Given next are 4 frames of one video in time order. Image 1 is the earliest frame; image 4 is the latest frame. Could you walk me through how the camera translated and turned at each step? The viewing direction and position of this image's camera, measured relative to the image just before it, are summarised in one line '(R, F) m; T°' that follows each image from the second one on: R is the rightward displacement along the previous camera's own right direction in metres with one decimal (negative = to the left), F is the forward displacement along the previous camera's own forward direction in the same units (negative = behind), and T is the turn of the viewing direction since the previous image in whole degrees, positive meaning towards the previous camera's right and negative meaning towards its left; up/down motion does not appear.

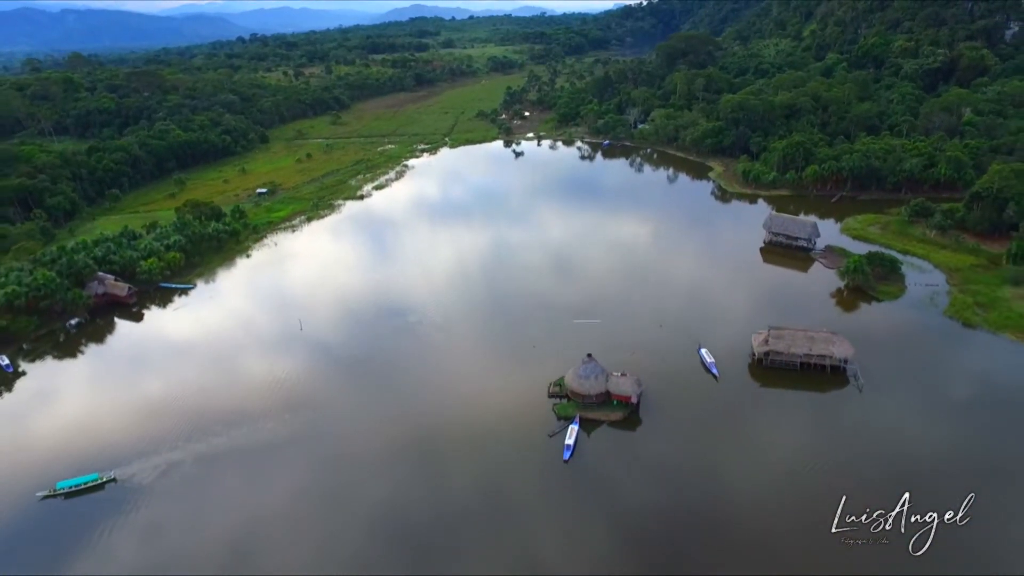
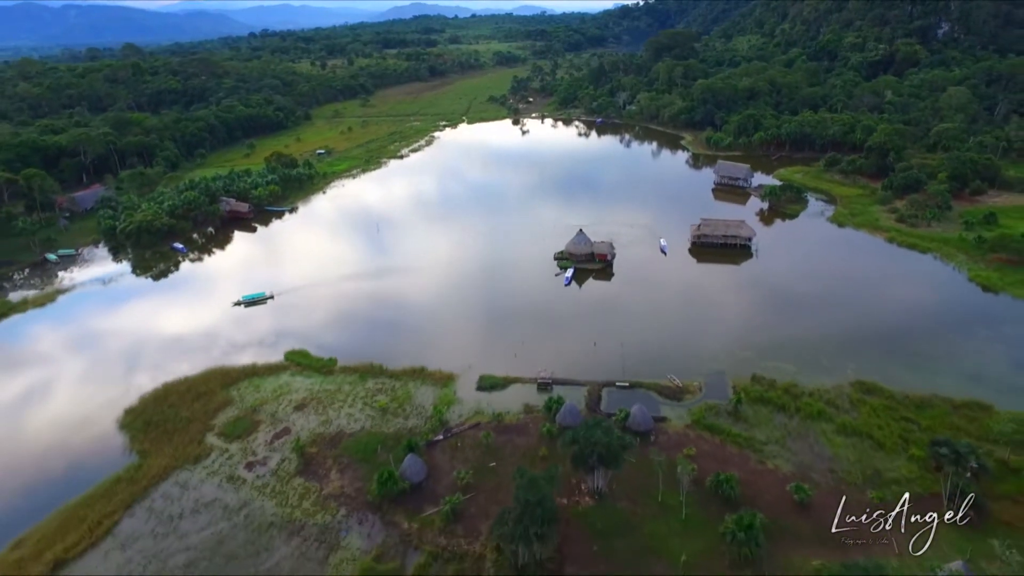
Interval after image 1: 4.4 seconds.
(-1.0, -21.0) m; 0°
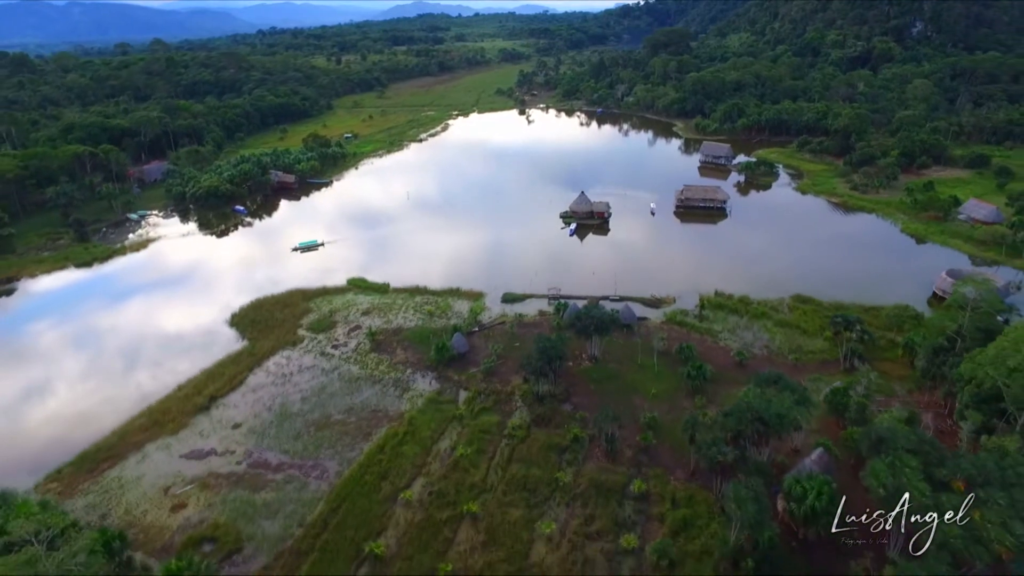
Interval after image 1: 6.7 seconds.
(-0.7, -11.5) m; 0°
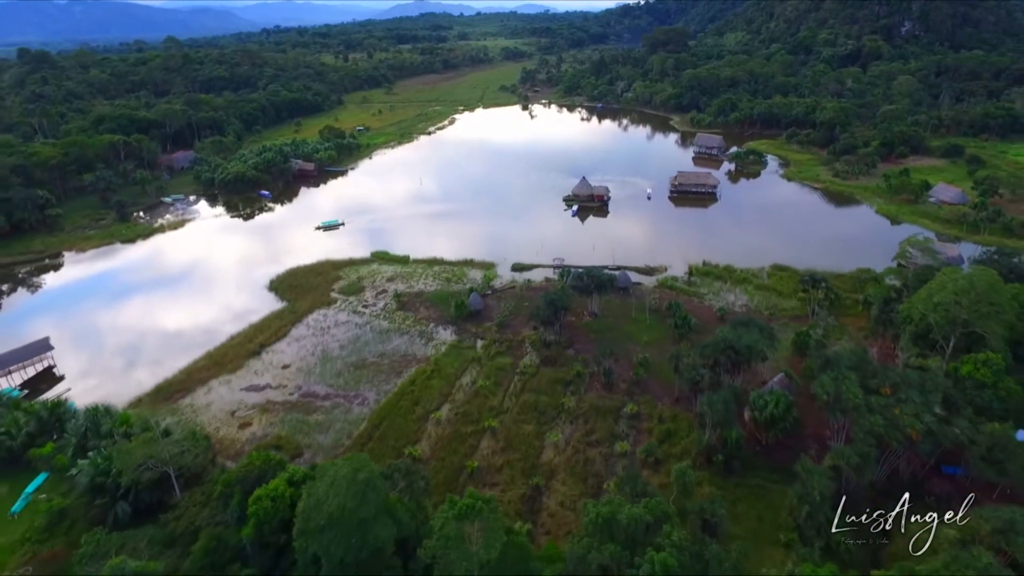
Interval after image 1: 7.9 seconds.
(-0.4, -5.9) m; 0°
